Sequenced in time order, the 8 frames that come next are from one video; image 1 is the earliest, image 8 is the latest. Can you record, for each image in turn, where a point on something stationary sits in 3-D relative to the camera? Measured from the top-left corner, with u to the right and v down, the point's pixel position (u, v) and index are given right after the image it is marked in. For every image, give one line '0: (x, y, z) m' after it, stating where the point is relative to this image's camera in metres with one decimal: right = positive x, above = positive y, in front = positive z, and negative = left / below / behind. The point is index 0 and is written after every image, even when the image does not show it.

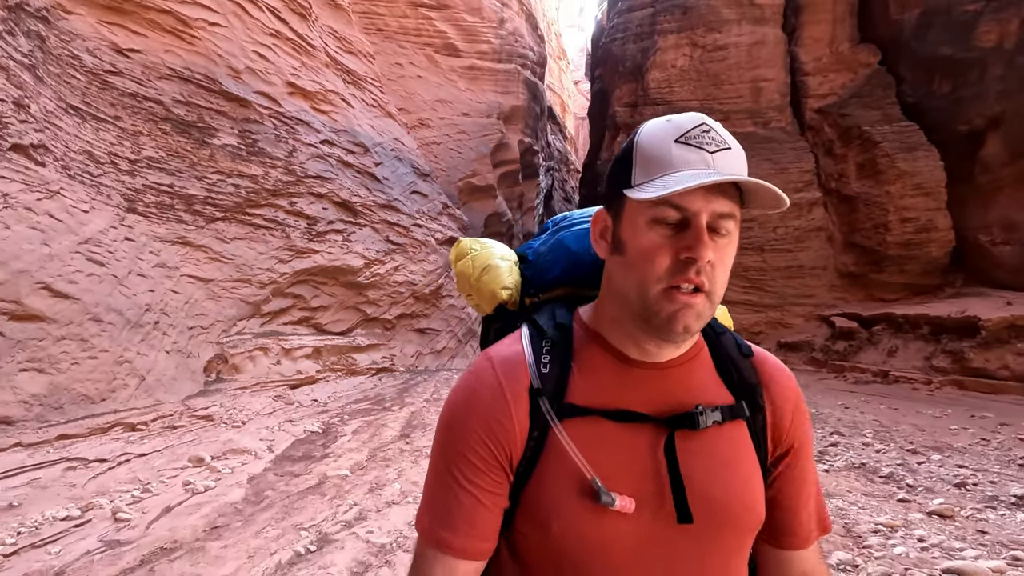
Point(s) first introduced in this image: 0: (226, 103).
0: (-3.3, +2.2, +6.2) m
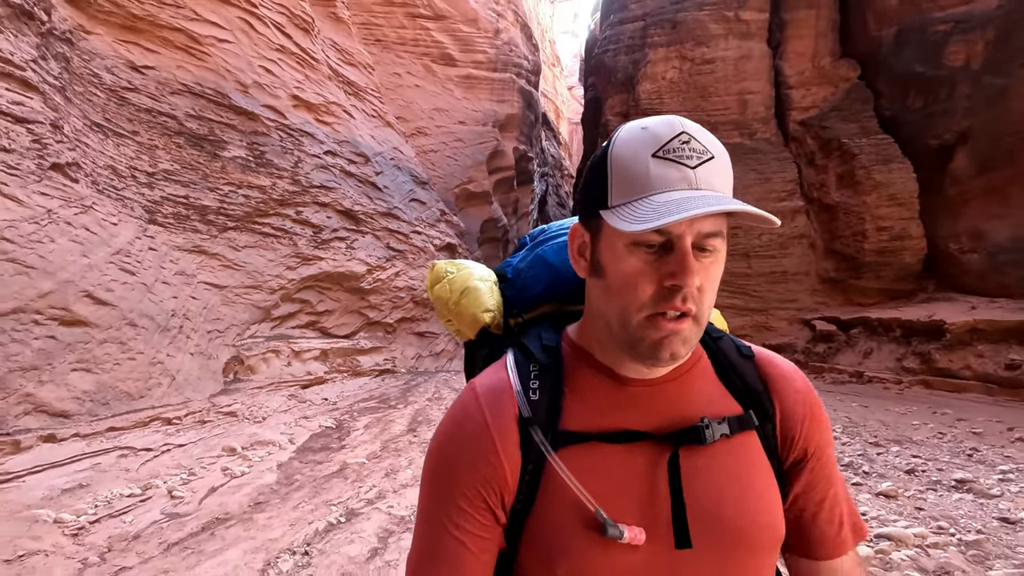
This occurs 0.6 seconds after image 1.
0: (-3.4, +2.1, +6.5) m
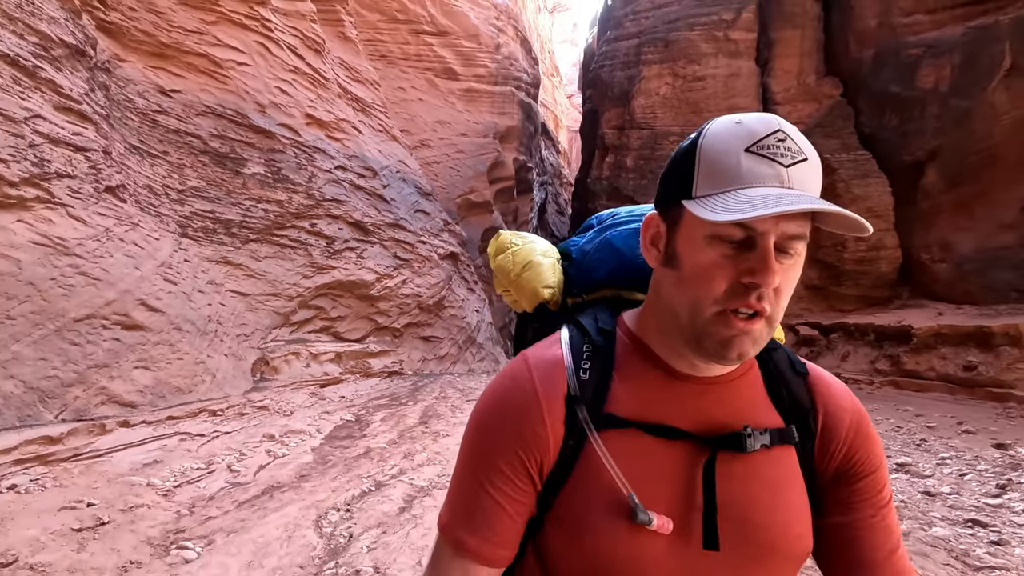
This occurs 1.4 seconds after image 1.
0: (-3.4, +2.0, +7.0) m
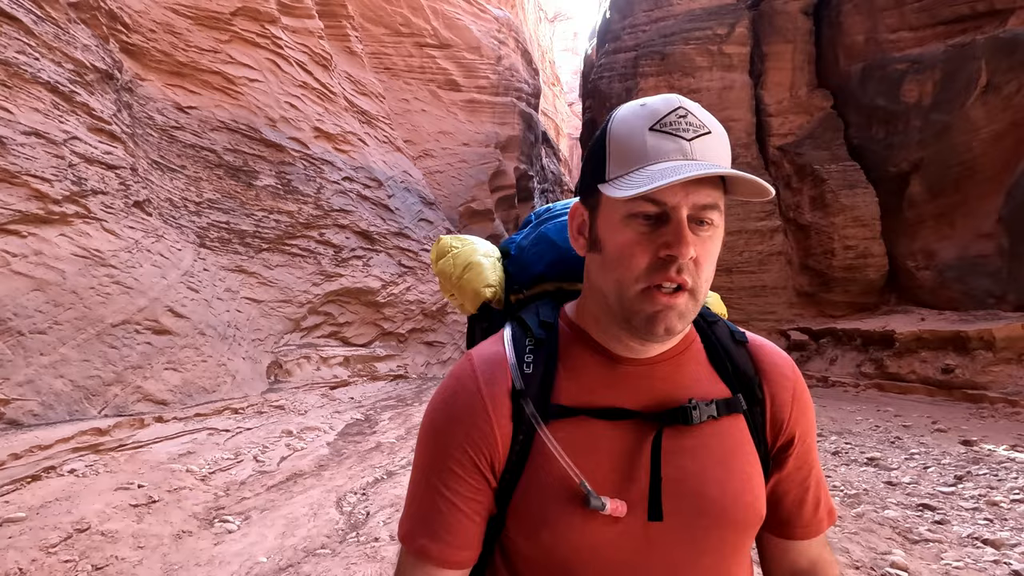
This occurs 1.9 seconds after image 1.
0: (-3.4, +1.9, +7.4) m
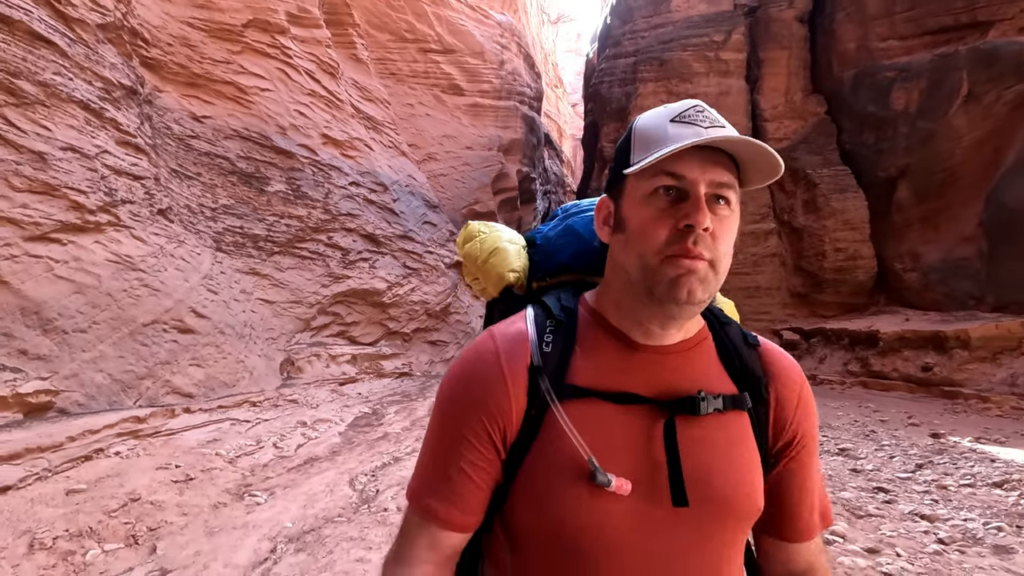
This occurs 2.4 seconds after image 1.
0: (-3.4, +1.9, +7.7) m
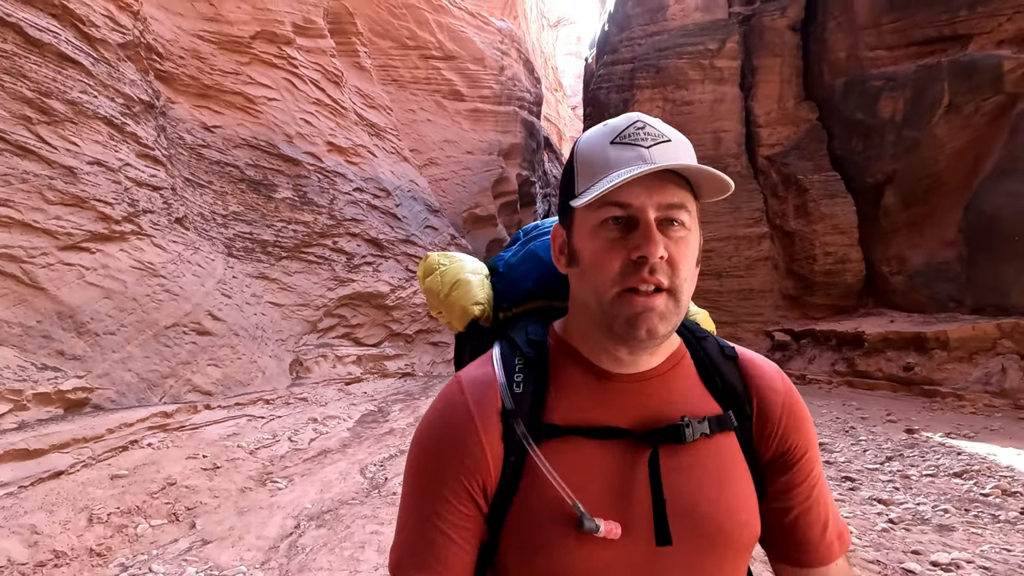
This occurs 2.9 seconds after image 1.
0: (-3.4, +1.9, +8.0) m
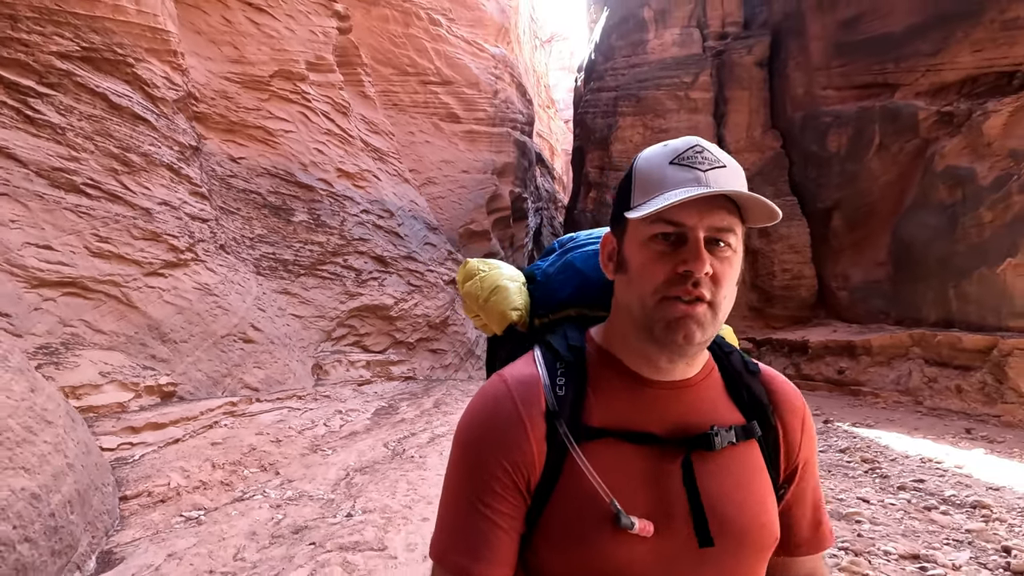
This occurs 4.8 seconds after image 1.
0: (-3.5, +1.6, +9.0) m
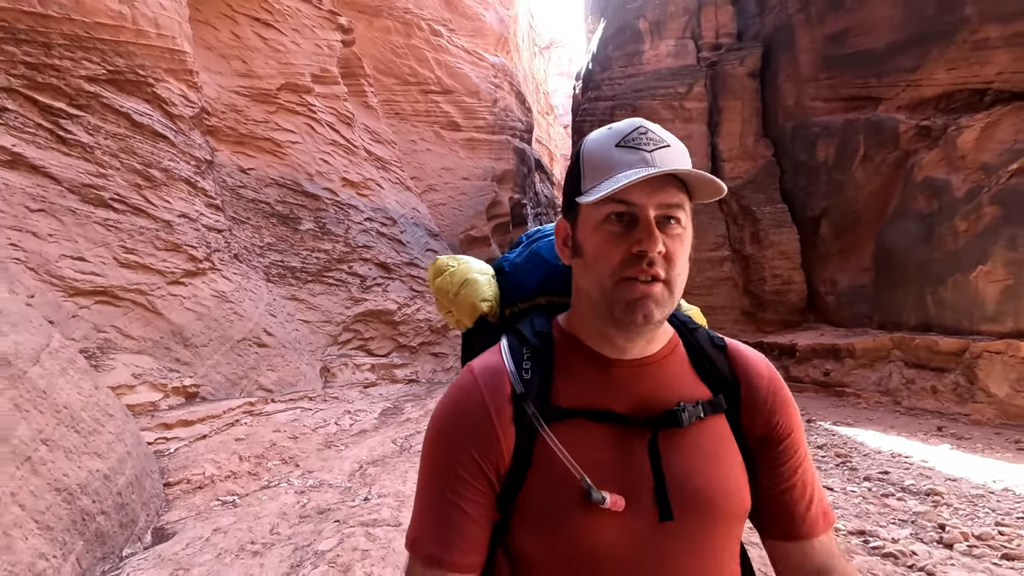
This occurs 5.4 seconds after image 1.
0: (-3.6, +1.5, +9.4) m
